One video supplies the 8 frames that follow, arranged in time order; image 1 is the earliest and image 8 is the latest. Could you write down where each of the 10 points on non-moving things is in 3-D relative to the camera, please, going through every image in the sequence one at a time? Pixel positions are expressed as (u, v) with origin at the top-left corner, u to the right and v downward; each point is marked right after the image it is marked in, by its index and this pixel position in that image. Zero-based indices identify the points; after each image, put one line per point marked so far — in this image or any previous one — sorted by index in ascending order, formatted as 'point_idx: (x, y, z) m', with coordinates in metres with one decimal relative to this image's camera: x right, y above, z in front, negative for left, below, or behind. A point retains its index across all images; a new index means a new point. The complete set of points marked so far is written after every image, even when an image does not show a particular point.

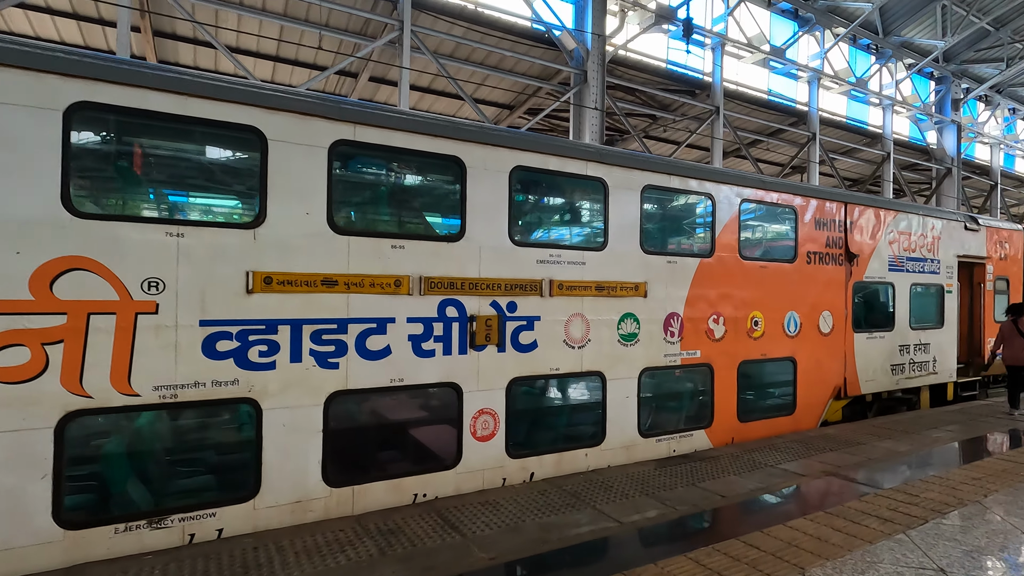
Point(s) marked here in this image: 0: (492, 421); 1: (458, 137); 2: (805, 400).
0: (-0.2, -1.1, +4.4) m
1: (-0.4, +1.2, +4.3) m
2: (+3.6, -1.4, +6.5) m
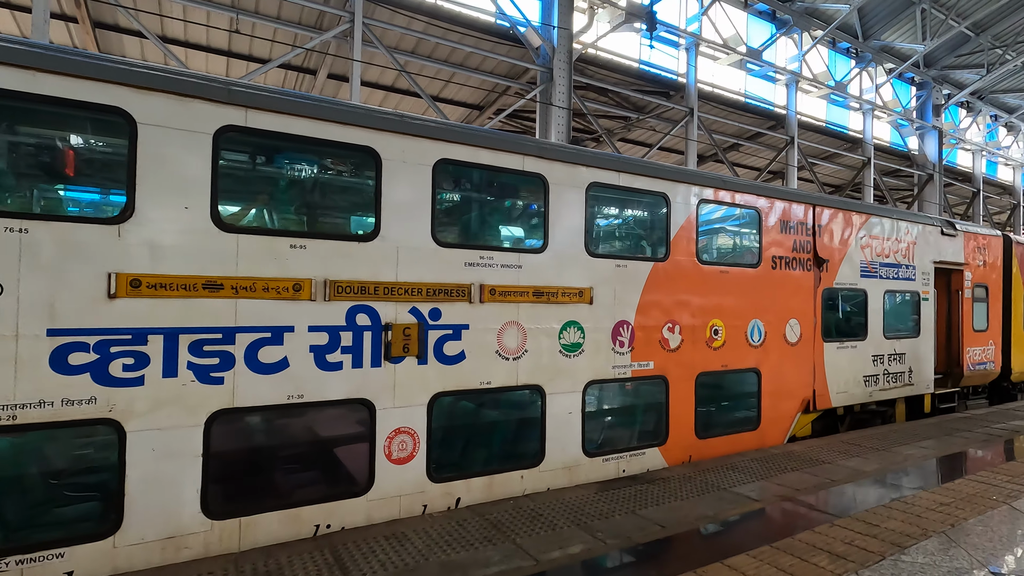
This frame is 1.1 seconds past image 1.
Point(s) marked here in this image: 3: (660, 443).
0: (-0.8, -1.1, +4.0) m
1: (-1.0, +1.2, +3.9) m
2: (+3.0, -1.5, +6.1) m
3: (+1.5, -1.5, +5.3) m
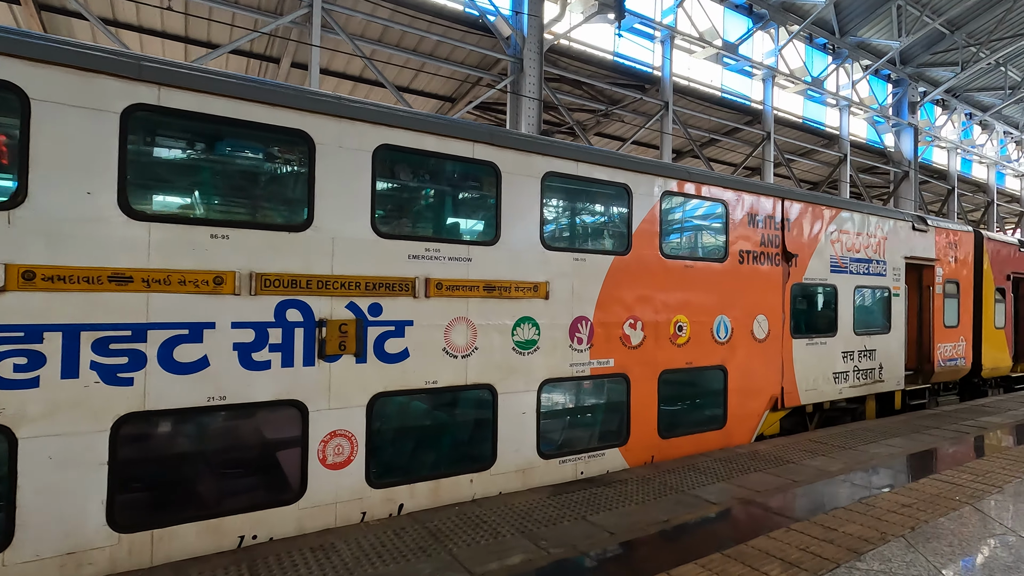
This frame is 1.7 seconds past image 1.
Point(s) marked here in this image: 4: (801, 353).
0: (-1.1, -1.1, +3.7) m
1: (-1.4, +1.2, +3.6) m
2: (+2.5, -1.4, +6.0) m
3: (+1.0, -1.5, +5.1) m
4: (+3.6, -0.8, +6.6) m
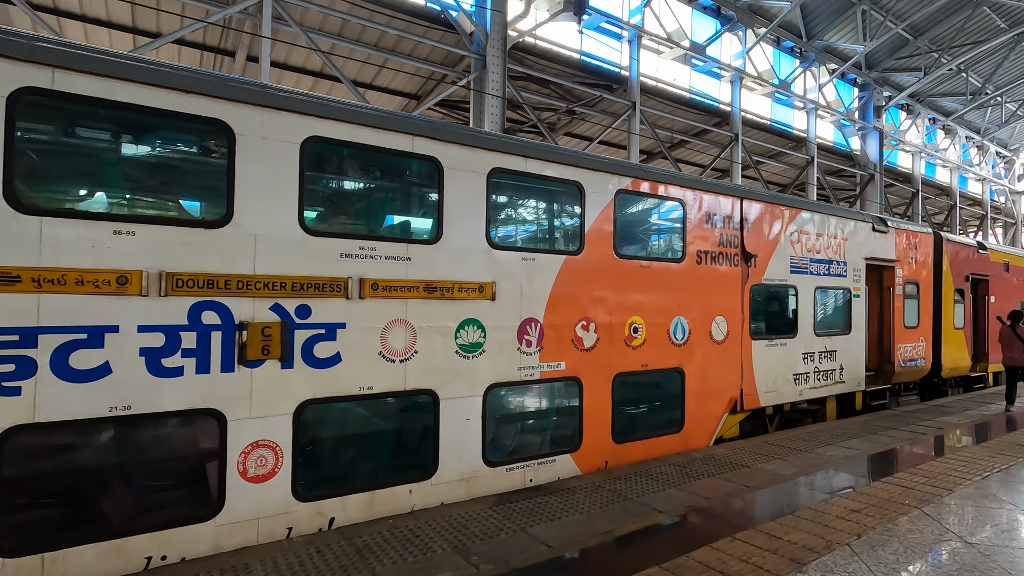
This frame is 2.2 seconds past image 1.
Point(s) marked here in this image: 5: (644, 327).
0: (-1.6, -1.1, +3.5) m
1: (-1.8, +1.2, +3.4) m
2: (+2.0, -1.4, +5.9) m
3: (+0.6, -1.5, +4.9) m
4: (+3.1, -0.8, +6.6) m
5: (+1.3, -0.4, +5.4) m
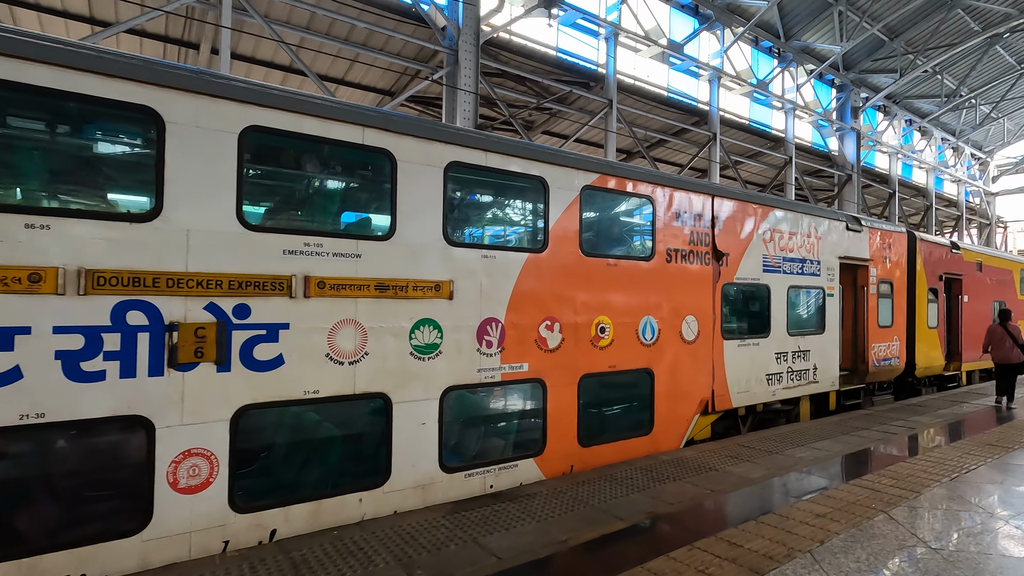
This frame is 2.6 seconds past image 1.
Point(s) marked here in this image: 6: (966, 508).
0: (-1.9, -1.1, +3.3) m
1: (-2.1, +1.2, +3.2) m
2: (+1.6, -1.4, +5.8) m
3: (+0.2, -1.5, +4.8) m
4: (+2.7, -0.8, +6.5) m
5: (+1.0, -0.4, +5.3) m
6: (+3.5, -1.7, +4.1) m
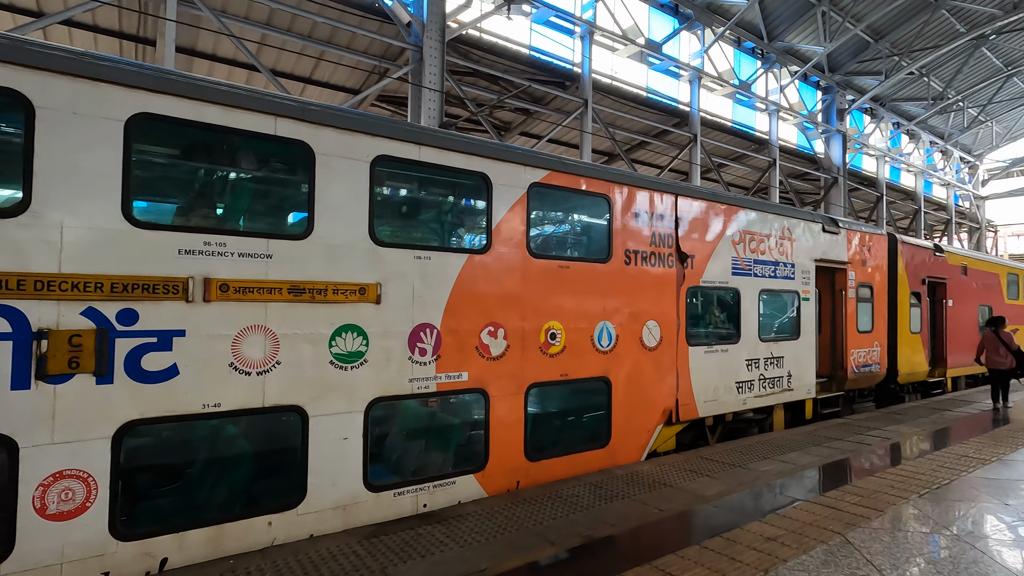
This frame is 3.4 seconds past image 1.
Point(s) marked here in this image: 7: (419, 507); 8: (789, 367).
0: (-2.4, -1.1, +3.0) m
1: (-2.6, +1.2, +2.9) m
2: (+1.1, -1.5, +5.4) m
3: (-0.3, -1.5, +4.4) m
4: (+2.2, -0.9, +6.2) m
5: (+0.5, -0.4, +5.0) m
6: (+3.0, -1.7, +3.8) m
7: (-0.7, -1.7, +4.1) m
8: (+3.8, -1.1, +7.3) m
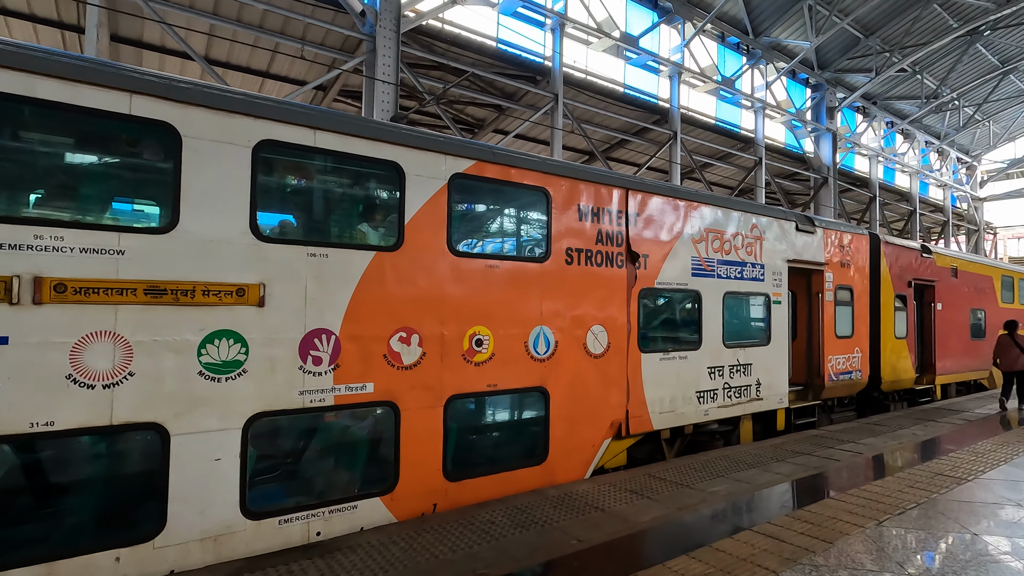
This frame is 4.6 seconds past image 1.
0: (-3.0, -1.1, +2.5) m
1: (-3.3, +1.2, +2.4) m
2: (+0.5, -1.5, +5.0) m
3: (-0.9, -1.5, +4.0) m
4: (+1.5, -0.9, +5.7) m
5: (-0.2, -0.4, +4.5) m
6: (+2.4, -1.7, +3.4) m
7: (-1.4, -1.7, +3.7) m
8: (+3.1, -1.1, +6.8) m
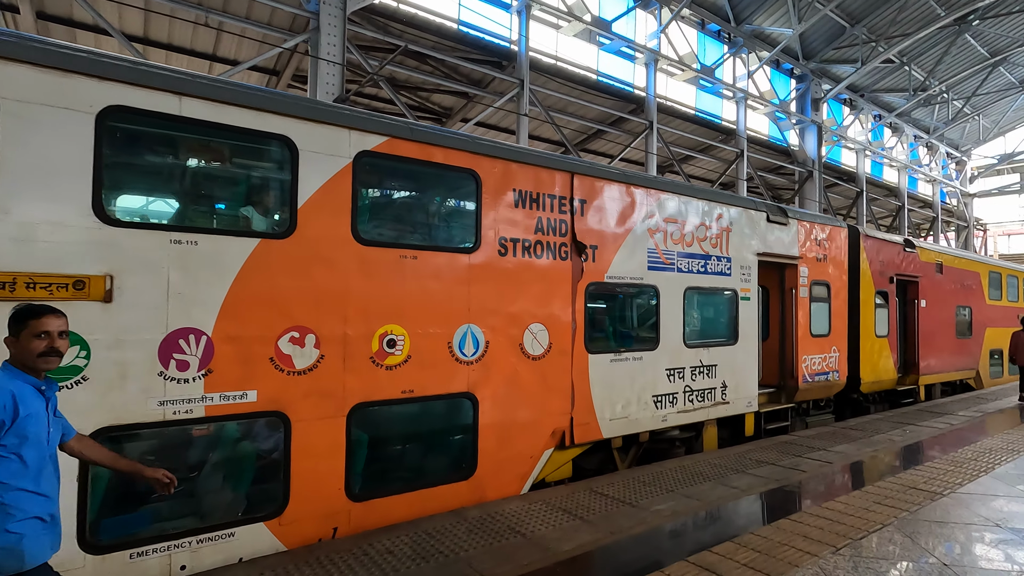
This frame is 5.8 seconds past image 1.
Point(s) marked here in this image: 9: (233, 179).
0: (-3.6, -1.1, +2.0) m
1: (-3.9, +1.3, +1.9) m
2: (-0.1, -1.4, +4.5) m
3: (-1.6, -1.5, +3.5) m
4: (+0.9, -0.8, +5.2) m
5: (-0.8, -0.4, +4.0) m
6: (+1.7, -1.7, +2.9) m
7: (-2.0, -1.7, +3.1) m
8: (+2.5, -1.0, +6.3) m
9: (-1.8, +0.7, +3.4) m
